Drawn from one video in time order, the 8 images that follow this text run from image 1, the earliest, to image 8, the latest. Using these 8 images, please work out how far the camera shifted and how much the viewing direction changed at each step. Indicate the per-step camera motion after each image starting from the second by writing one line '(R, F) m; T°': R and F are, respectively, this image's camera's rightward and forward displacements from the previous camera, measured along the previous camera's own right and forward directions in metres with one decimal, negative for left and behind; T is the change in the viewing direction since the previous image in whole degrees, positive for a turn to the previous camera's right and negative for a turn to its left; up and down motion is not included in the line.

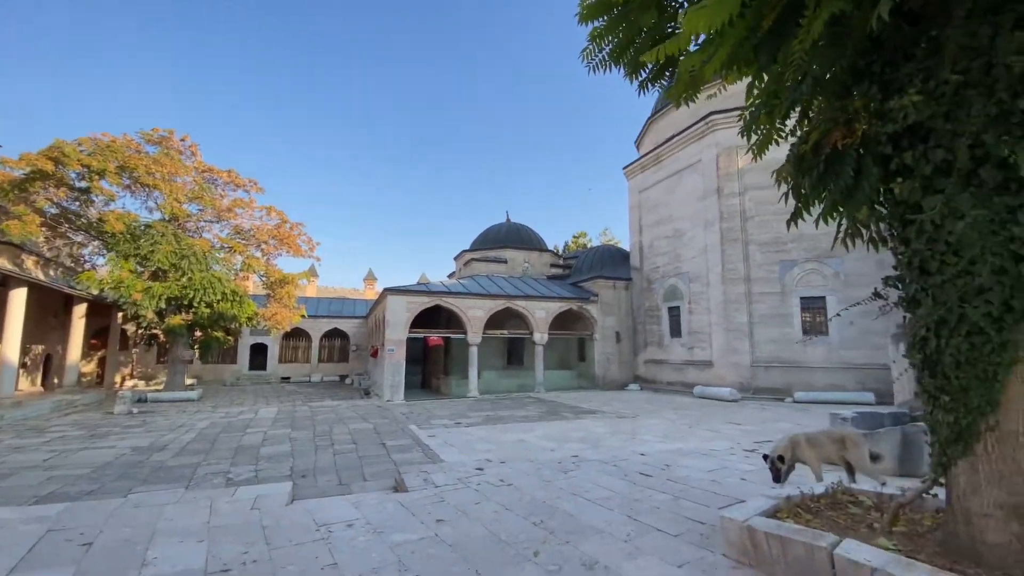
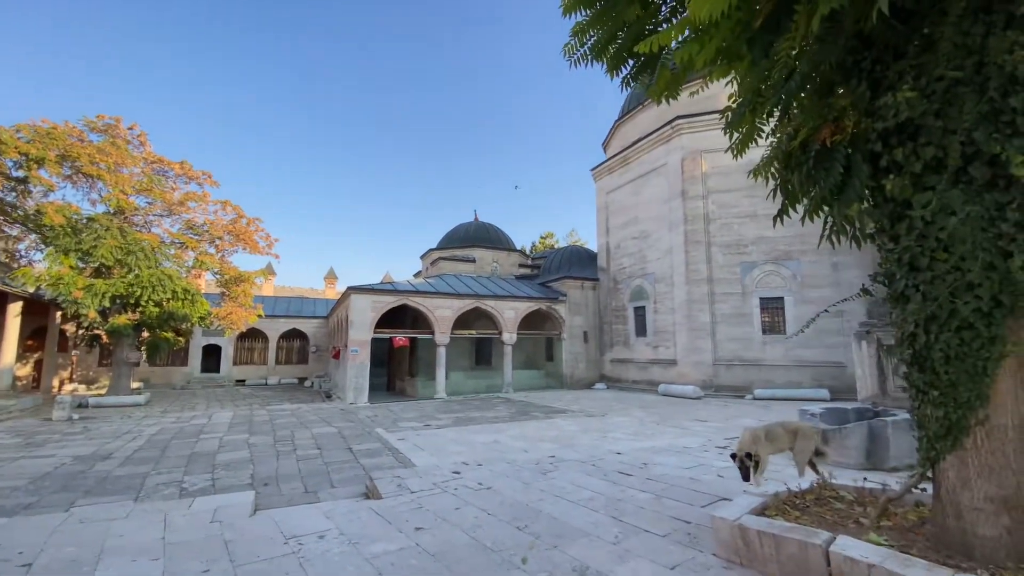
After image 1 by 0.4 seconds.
(-0.1, +0.1) m; +4°
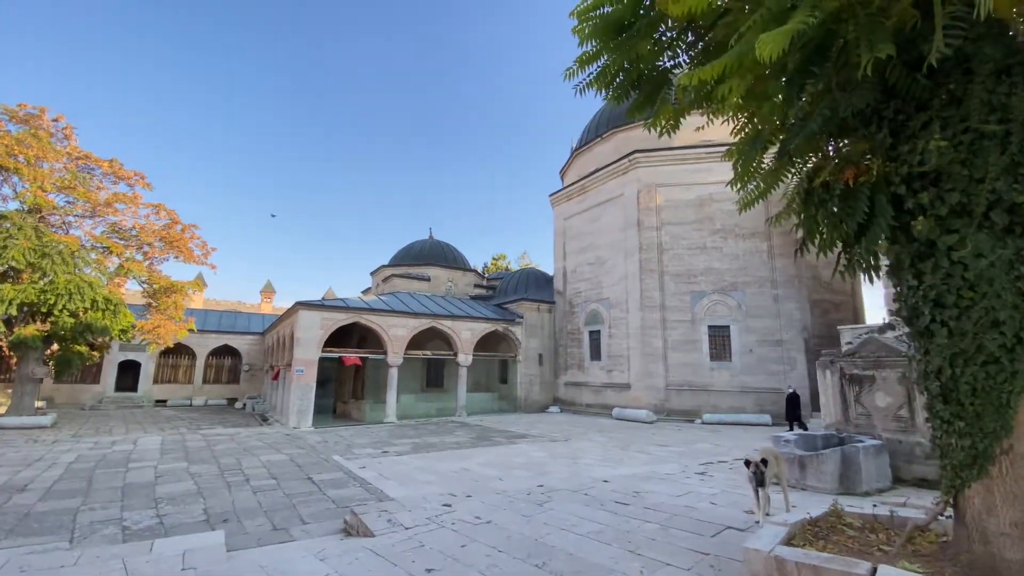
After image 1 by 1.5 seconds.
(-0.5, +0.1) m; +7°
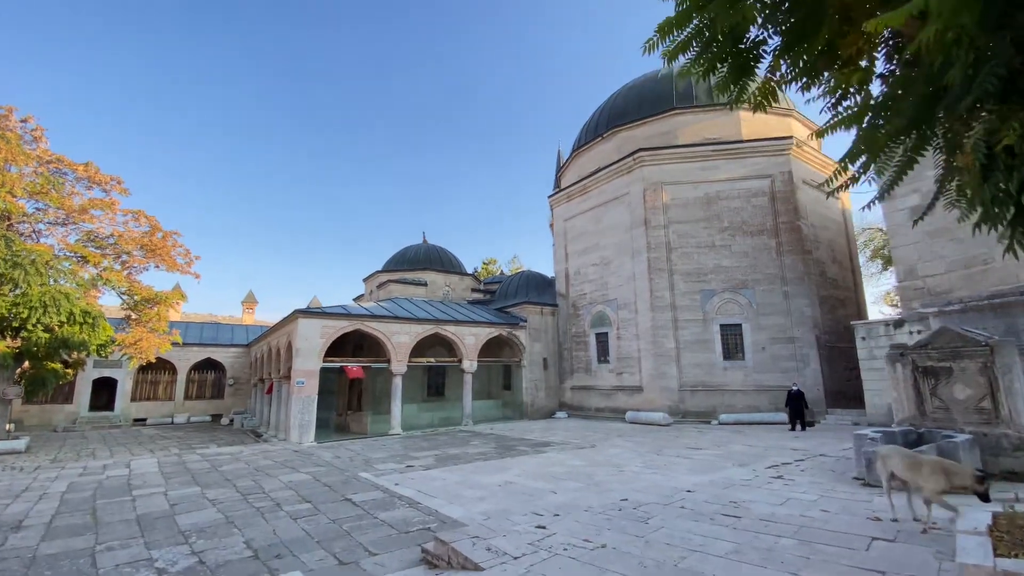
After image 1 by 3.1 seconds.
(-0.9, +0.5) m; +3°
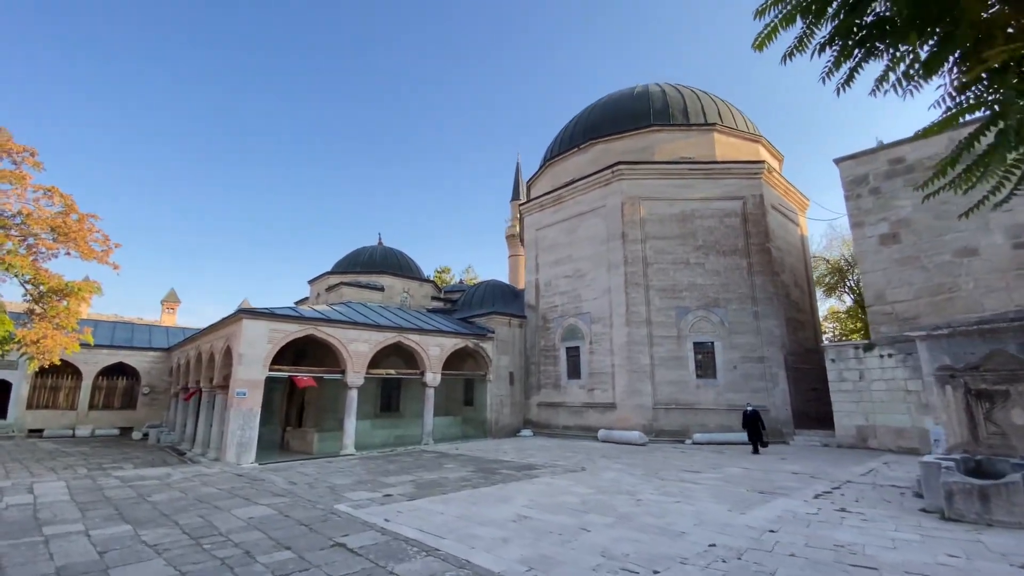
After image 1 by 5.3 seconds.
(-1.0, +0.9) m; +7°
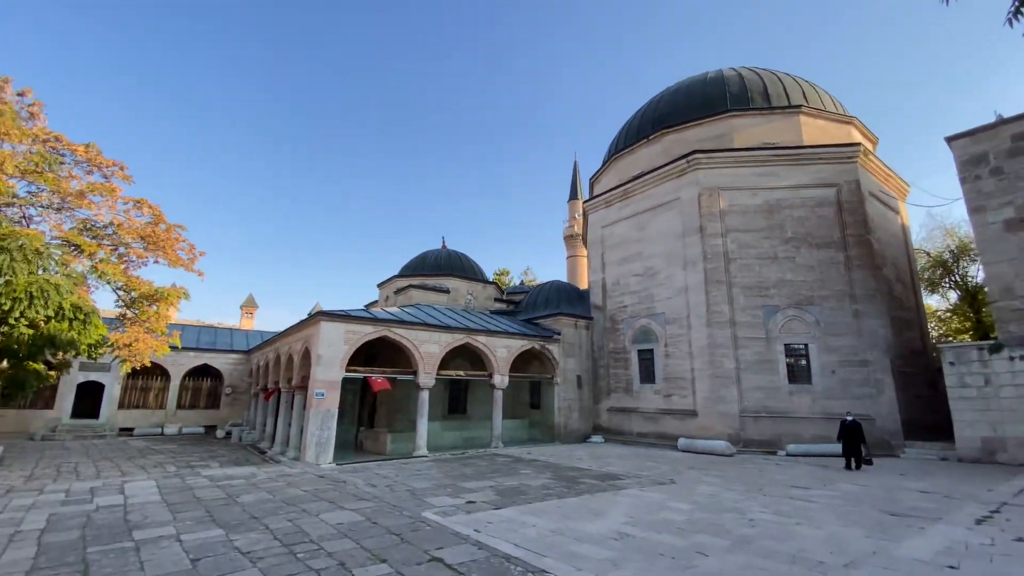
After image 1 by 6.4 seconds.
(-0.5, +0.4) m; -7°
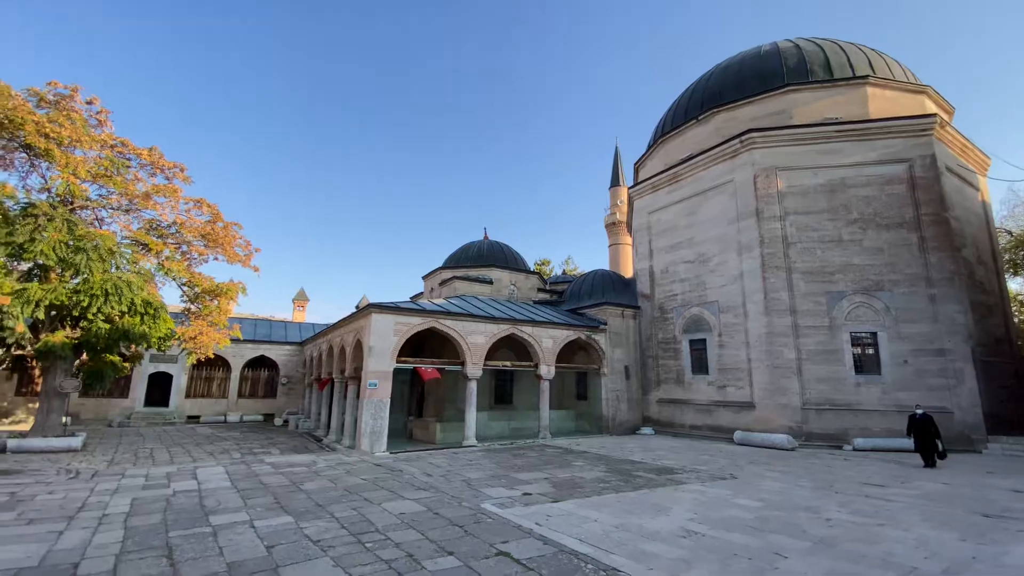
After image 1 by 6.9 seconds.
(-0.2, +0.1) m; -5°
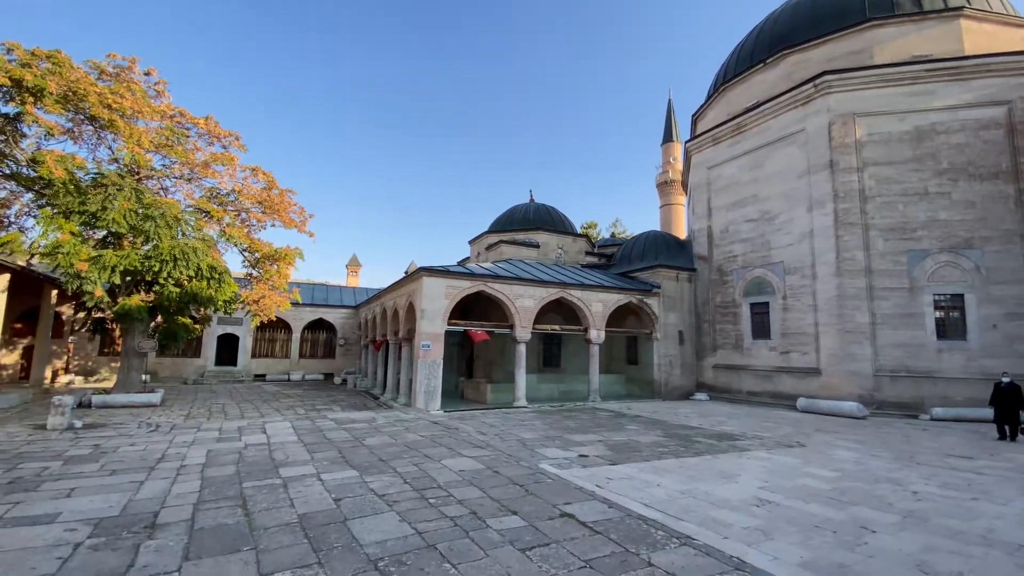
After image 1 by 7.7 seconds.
(-0.2, +0.2) m; -5°
